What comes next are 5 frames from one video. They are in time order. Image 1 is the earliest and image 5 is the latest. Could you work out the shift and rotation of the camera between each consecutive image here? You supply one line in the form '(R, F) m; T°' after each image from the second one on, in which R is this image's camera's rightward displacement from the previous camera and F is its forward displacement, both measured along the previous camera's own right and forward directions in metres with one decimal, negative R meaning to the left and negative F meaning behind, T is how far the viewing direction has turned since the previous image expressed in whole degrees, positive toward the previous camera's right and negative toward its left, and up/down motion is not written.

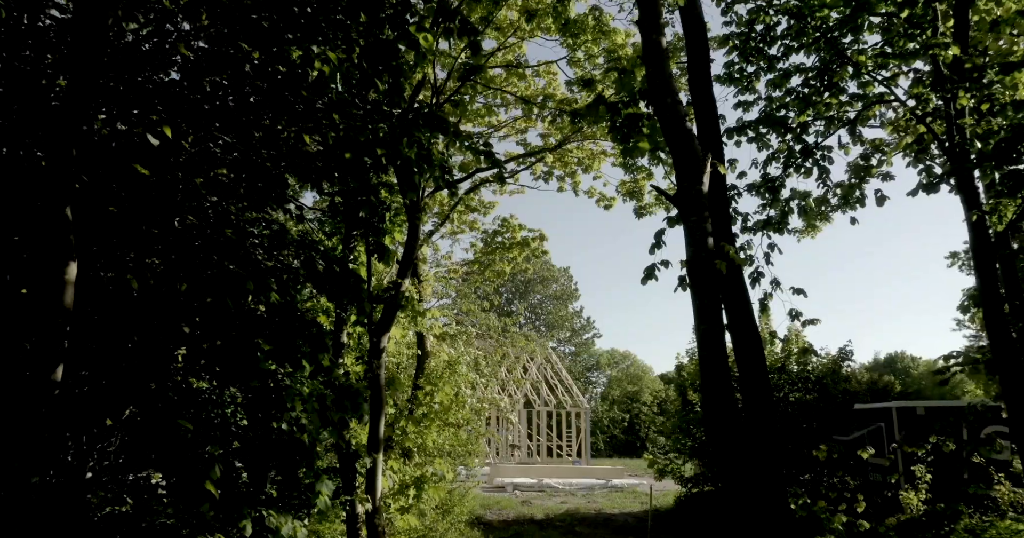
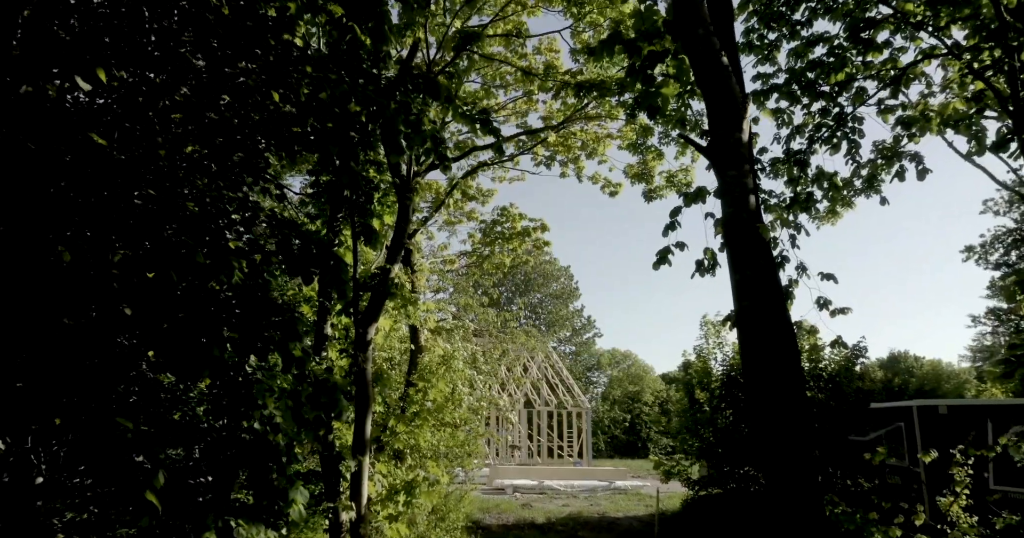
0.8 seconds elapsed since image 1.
(0.0, +0.6) m; 0°
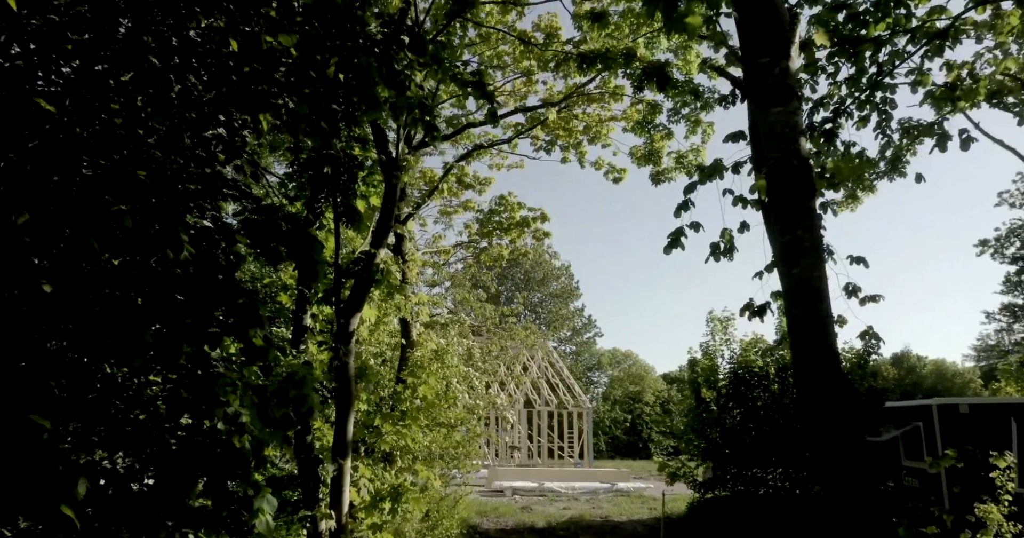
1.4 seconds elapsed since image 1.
(0.0, +0.6) m; 0°
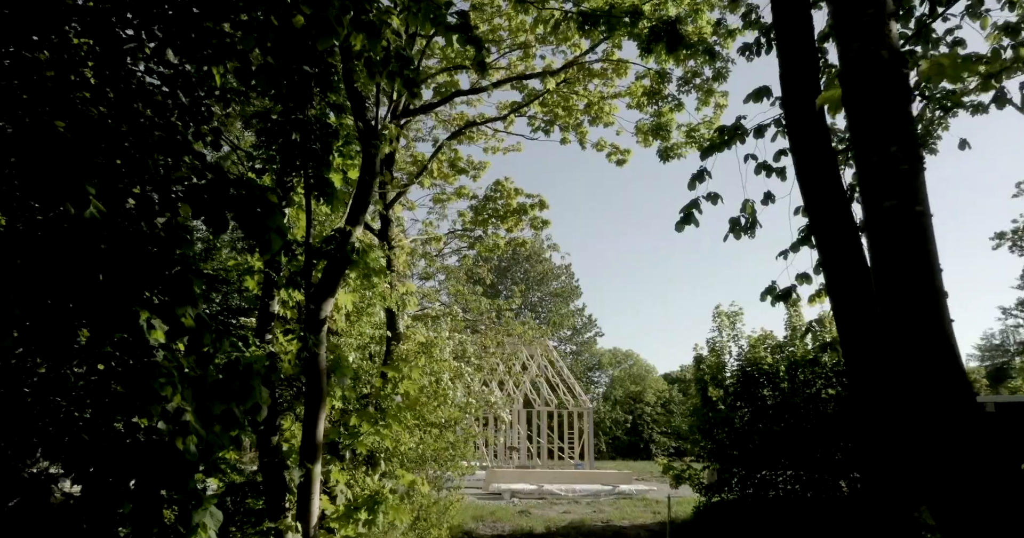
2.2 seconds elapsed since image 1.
(+0.1, +0.6) m; 0°
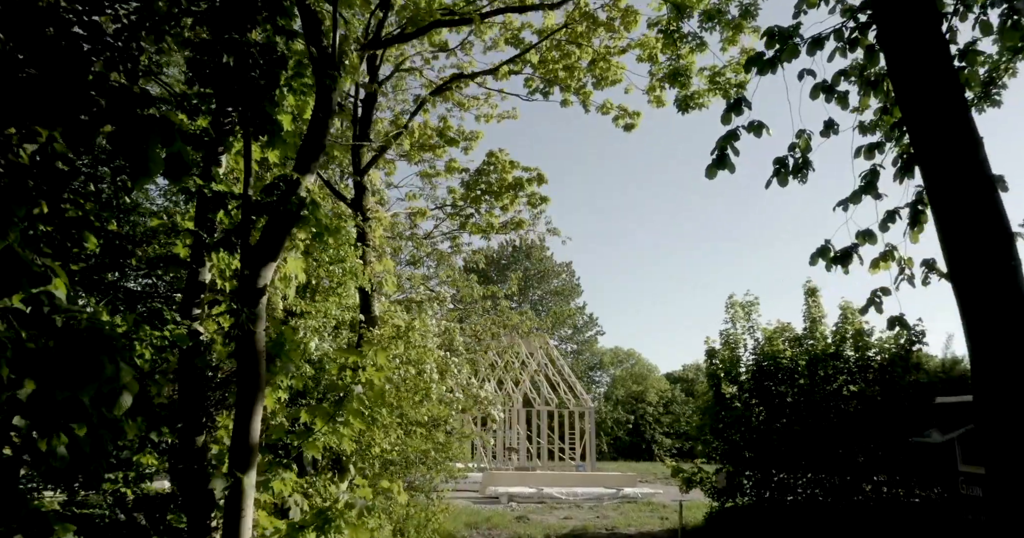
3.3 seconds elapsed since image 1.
(+0.1, +1.0) m; 0°
